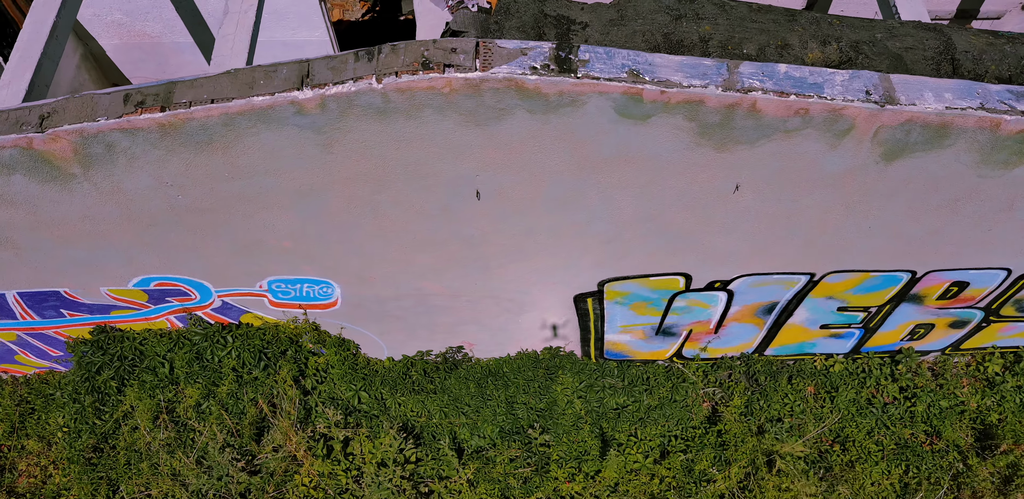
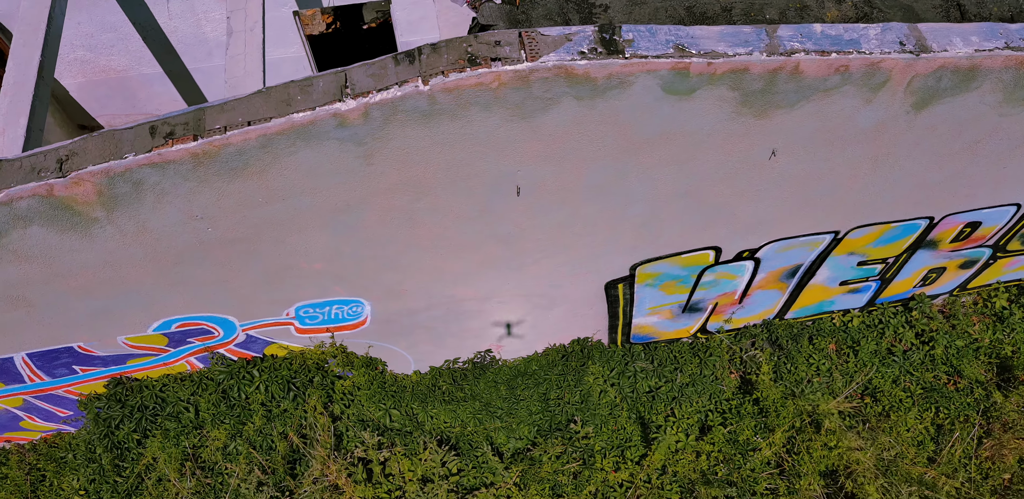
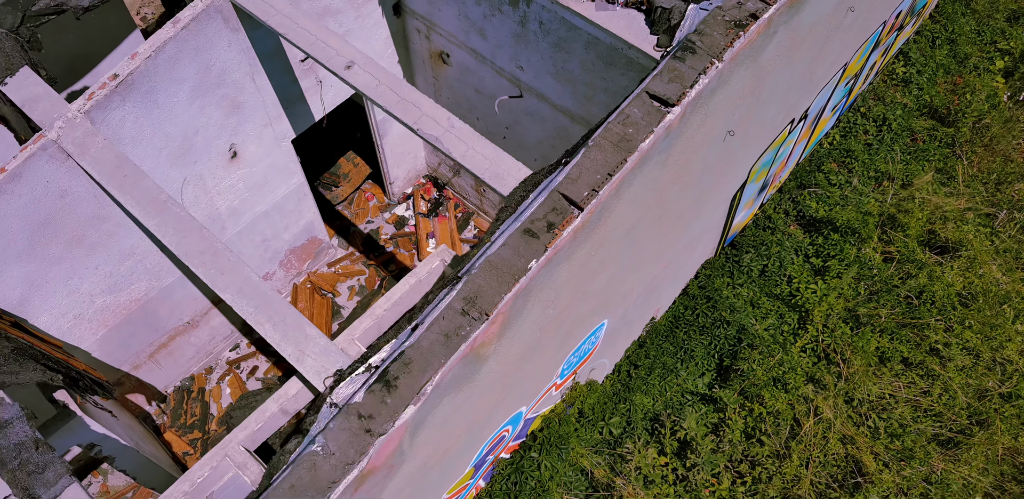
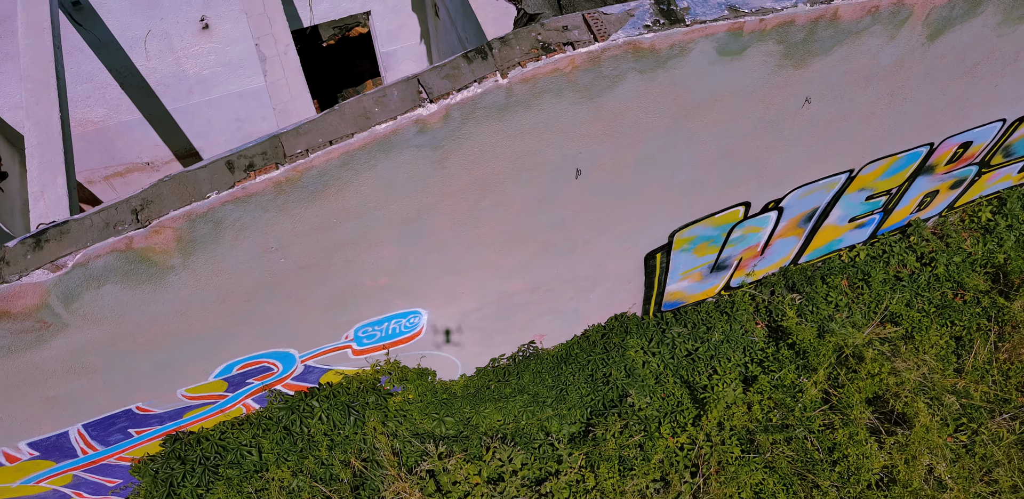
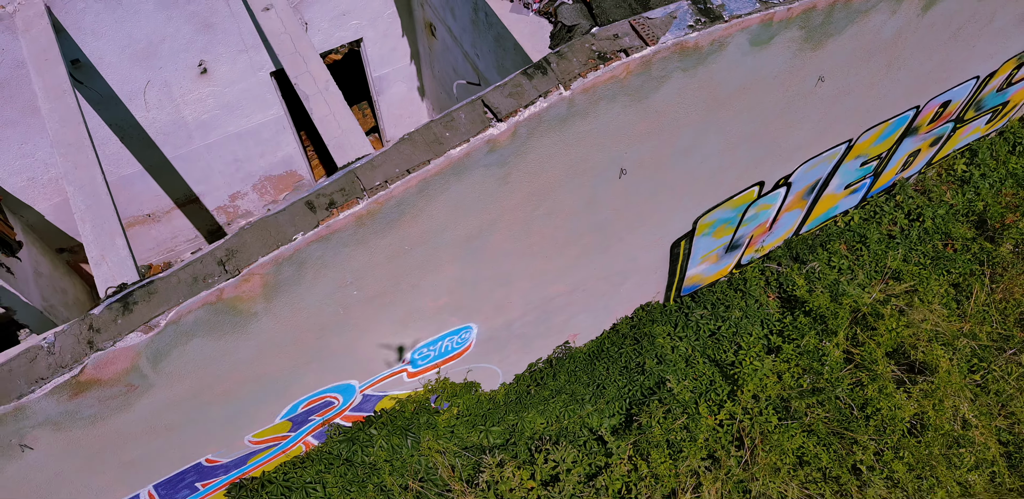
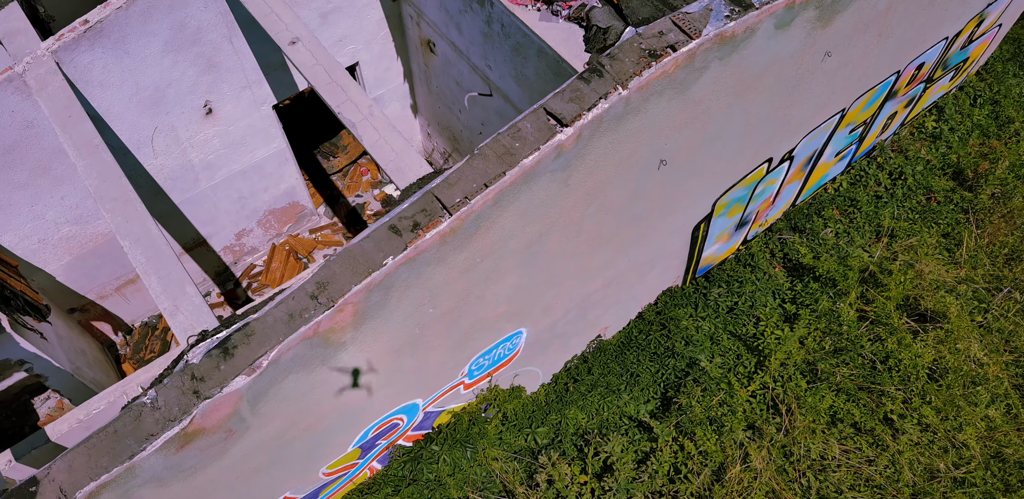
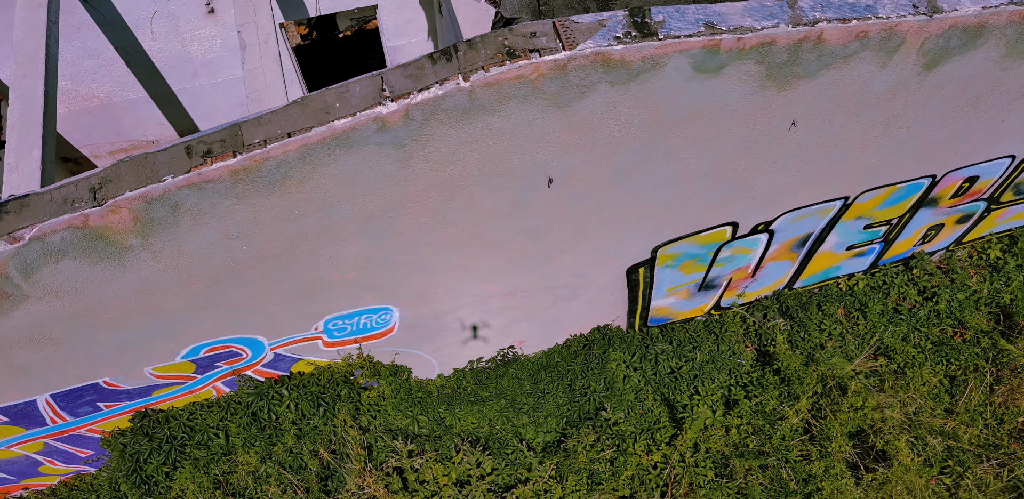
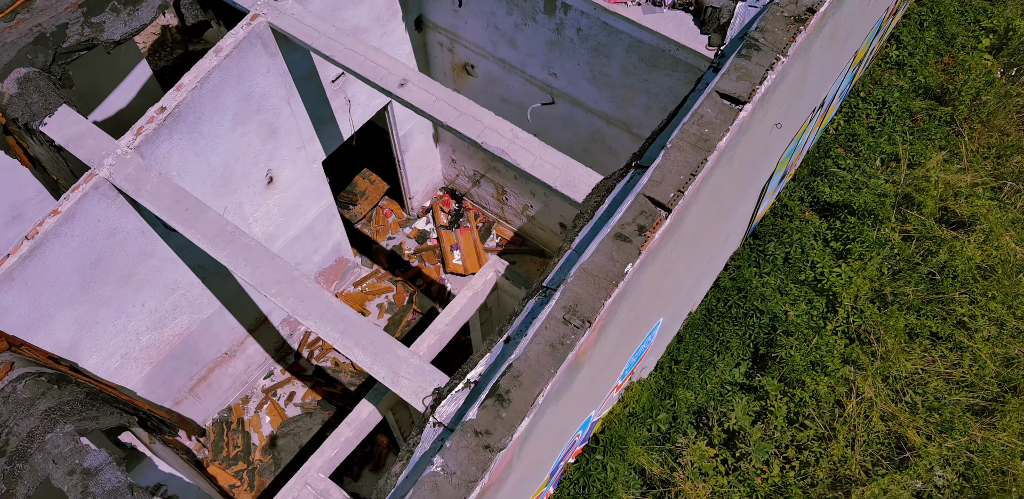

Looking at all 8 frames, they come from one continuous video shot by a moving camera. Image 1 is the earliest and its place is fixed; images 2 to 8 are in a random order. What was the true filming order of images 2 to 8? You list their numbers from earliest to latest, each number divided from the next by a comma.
2, 7, 4, 5, 6, 3, 8
